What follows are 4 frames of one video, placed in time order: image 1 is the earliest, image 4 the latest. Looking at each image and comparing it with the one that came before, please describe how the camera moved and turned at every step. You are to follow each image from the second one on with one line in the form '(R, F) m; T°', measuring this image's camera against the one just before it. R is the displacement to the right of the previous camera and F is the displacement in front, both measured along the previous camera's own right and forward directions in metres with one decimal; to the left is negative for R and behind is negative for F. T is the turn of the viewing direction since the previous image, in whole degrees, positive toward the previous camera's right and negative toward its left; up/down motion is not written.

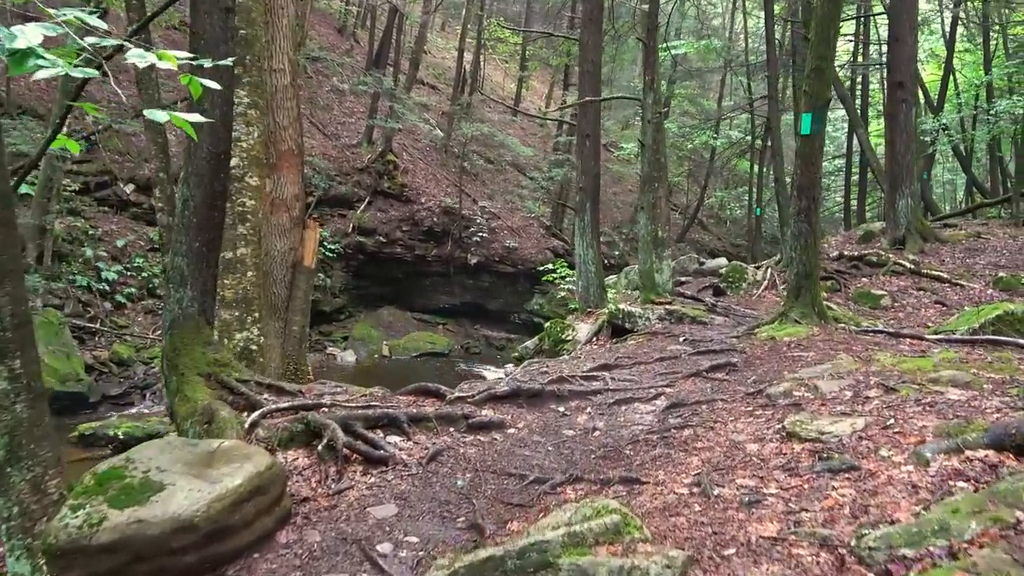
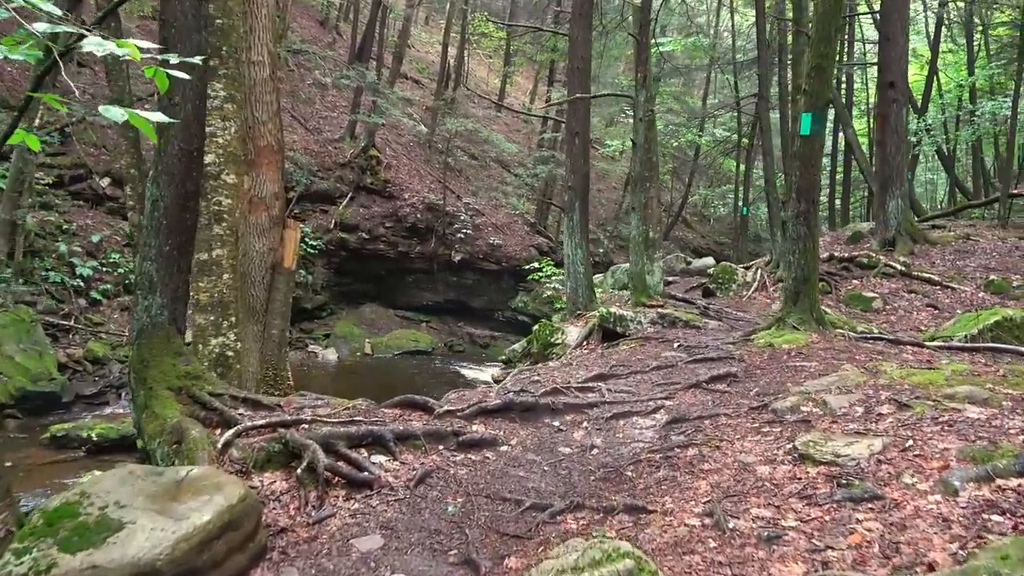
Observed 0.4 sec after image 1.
(-0.1, +0.3) m; +1°
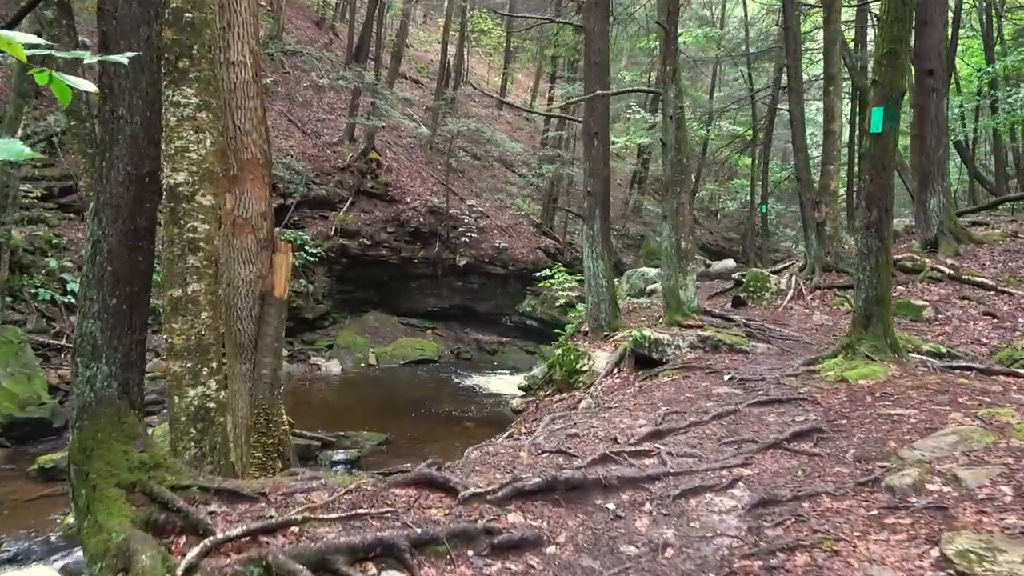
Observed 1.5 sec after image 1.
(-0.2, +1.0) m; 0°
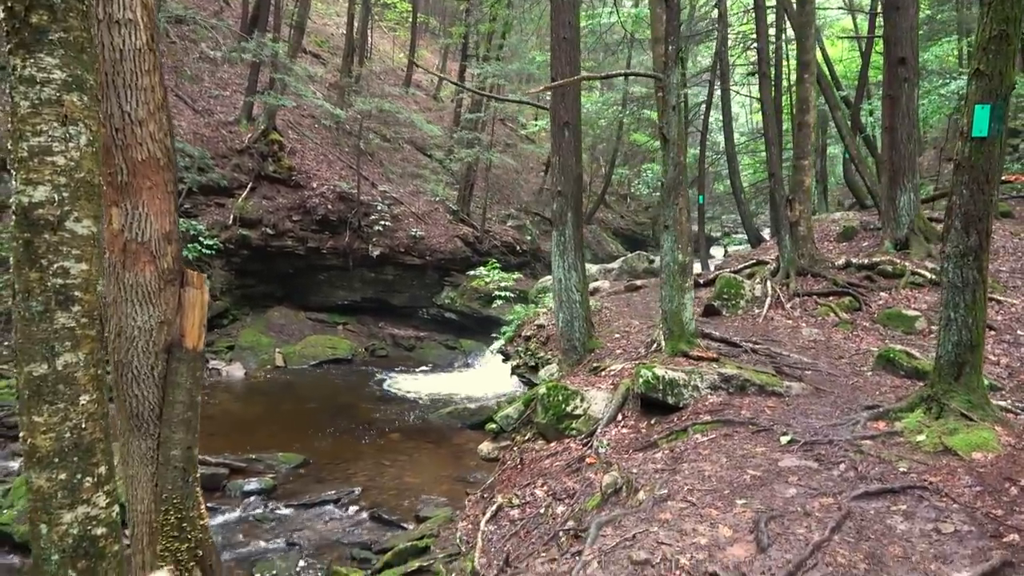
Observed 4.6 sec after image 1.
(-0.7, +1.7) m; +8°
